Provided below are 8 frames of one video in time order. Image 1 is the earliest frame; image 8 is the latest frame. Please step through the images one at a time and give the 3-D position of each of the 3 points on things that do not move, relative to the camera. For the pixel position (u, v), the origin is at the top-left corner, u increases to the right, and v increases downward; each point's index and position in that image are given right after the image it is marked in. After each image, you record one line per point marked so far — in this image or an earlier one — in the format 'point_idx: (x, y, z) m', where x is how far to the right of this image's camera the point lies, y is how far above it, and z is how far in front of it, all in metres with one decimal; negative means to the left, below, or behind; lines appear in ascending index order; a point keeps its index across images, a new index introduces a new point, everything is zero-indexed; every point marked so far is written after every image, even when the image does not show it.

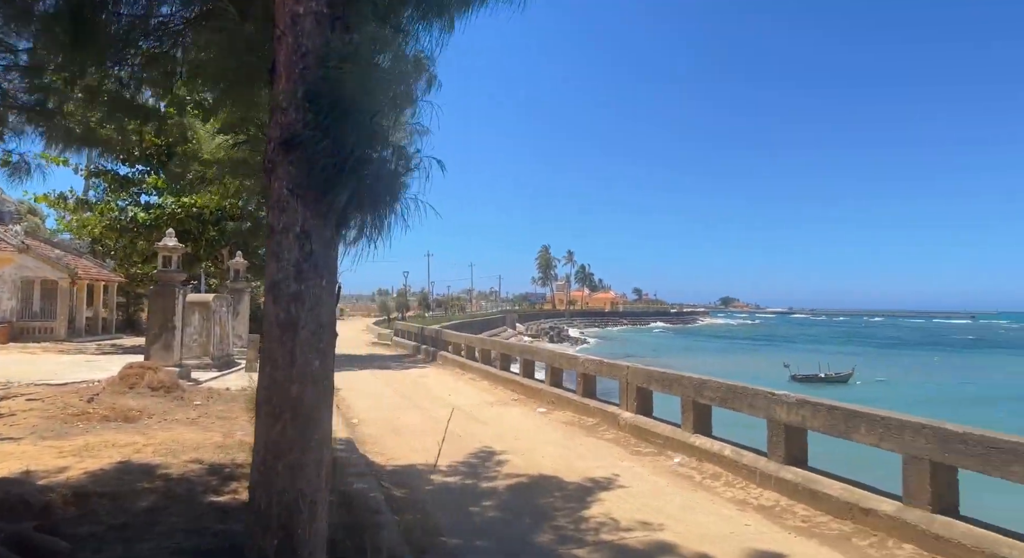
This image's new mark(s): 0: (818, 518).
0: (+2.7, -2.1, +5.7) m
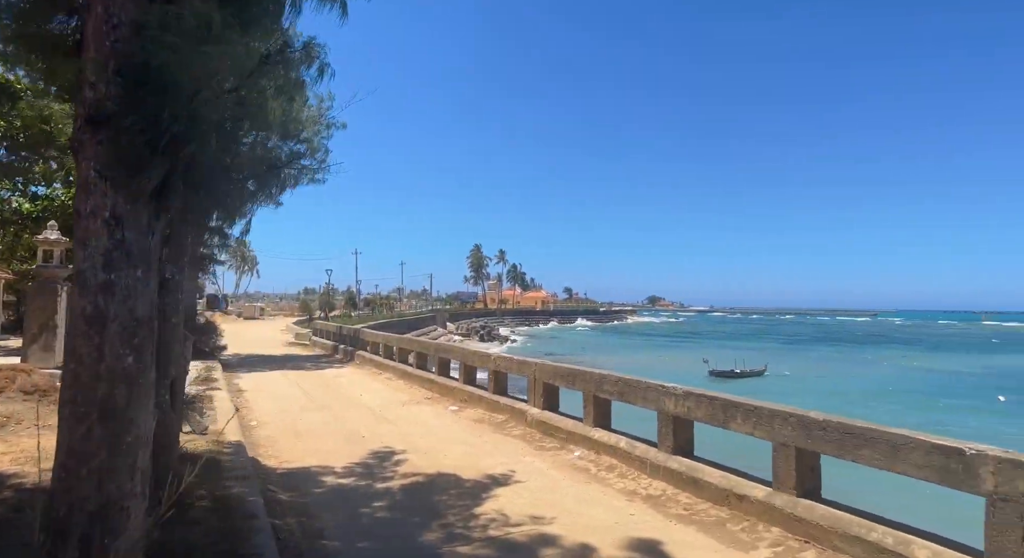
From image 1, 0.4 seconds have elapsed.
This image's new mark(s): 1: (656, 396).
0: (+1.7, -2.1, +5.9) m
1: (+1.7, -1.3, +7.4) m
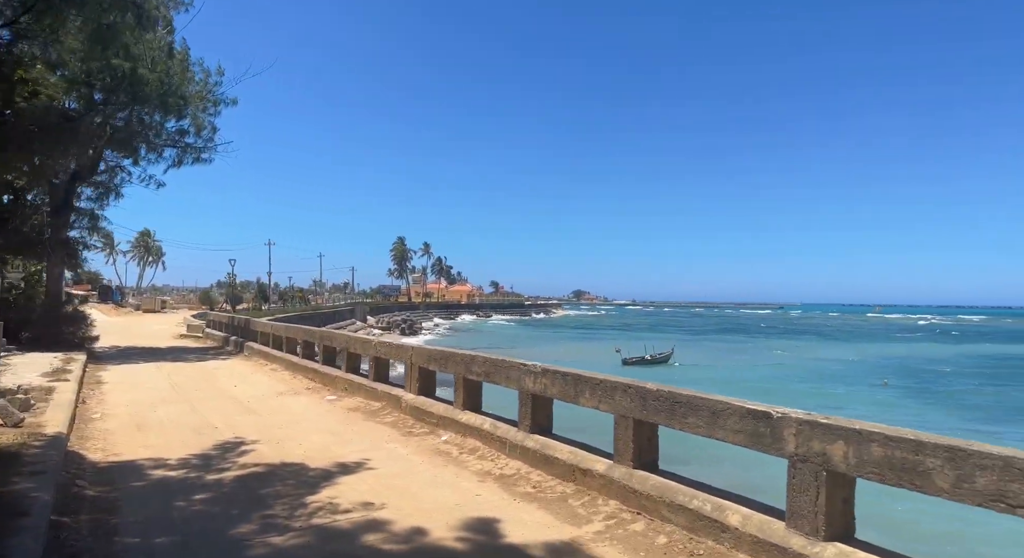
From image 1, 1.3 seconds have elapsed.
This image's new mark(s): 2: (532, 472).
0: (+0.3, -1.8, +5.8) m
1: (+0.1, -1.1, +7.3) m
2: (+0.2, -1.8, +6.2) m
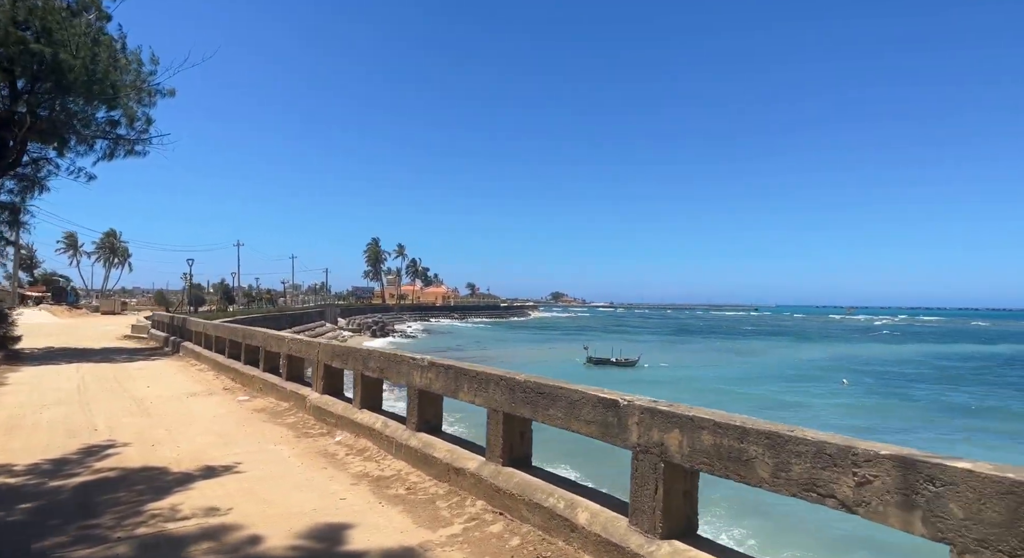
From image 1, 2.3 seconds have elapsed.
0: (-0.8, -1.7, +5.5) m
1: (-1.1, -1.0, +6.9) m
2: (-0.9, -1.7, +5.9) m
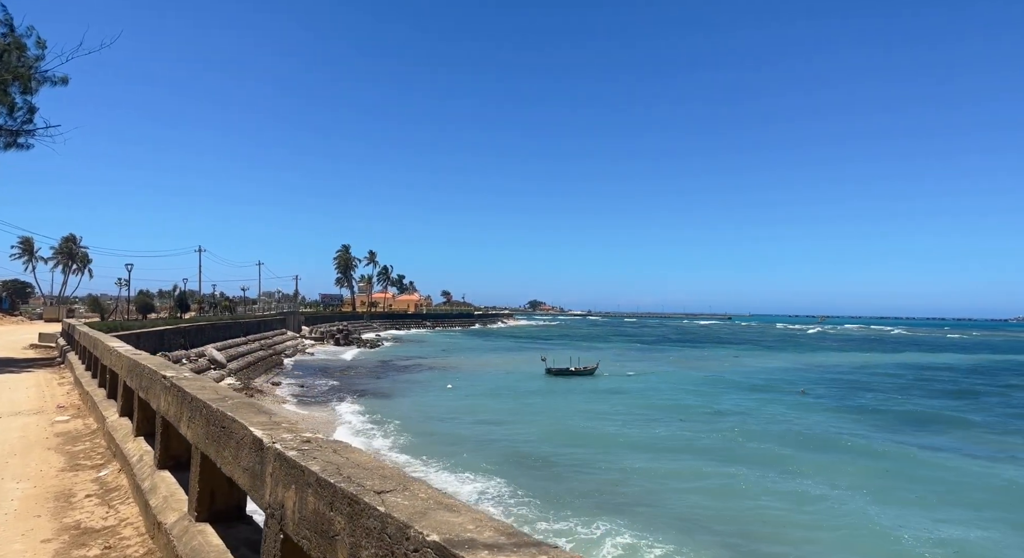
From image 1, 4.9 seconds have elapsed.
0: (-2.6, -1.7, +4.5) m
1: (-3.1, -1.0, +5.9) m
2: (-2.8, -1.8, +4.8) m
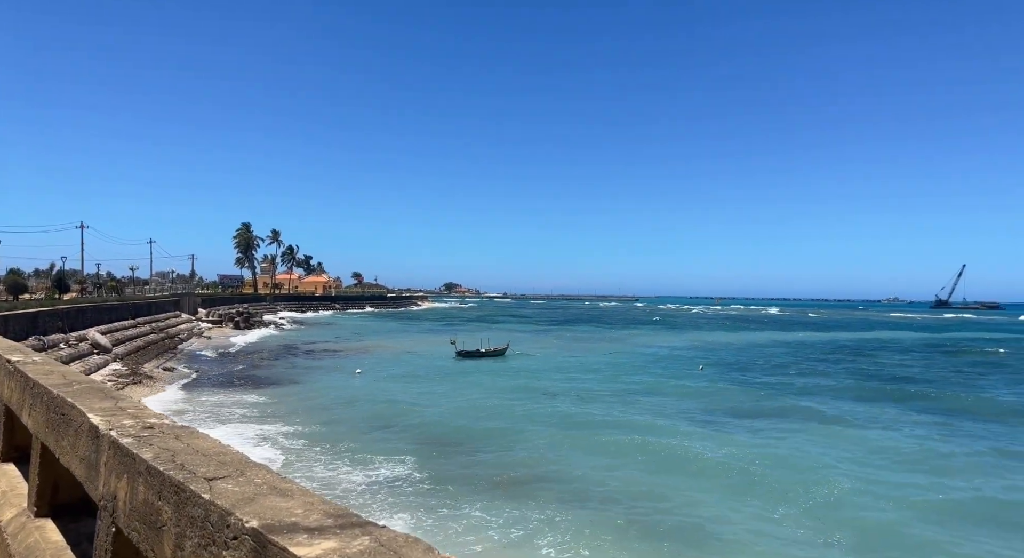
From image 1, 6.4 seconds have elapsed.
0: (-3.4, -1.6, +4.1) m
1: (-4.1, -0.8, +5.3) m
2: (-3.6, -1.6, +4.4) m
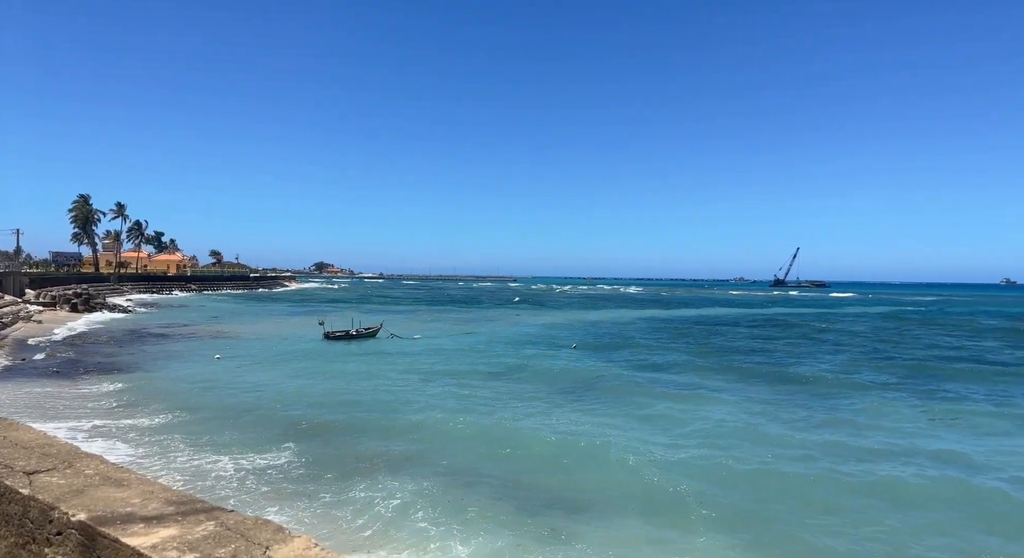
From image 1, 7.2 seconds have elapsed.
0: (-4.2, -1.5, +3.4) m
1: (-5.1, -0.6, +4.5) m
2: (-4.5, -1.4, +3.6) m
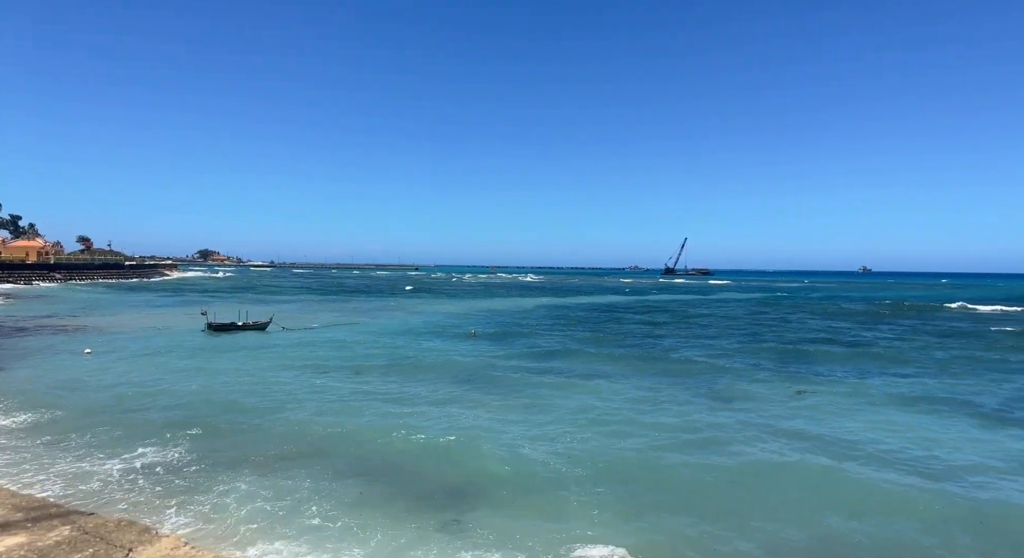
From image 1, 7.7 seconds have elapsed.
0: (-4.7, -1.4, +2.7) m
1: (-5.8, -0.5, +3.6) m
2: (-5.0, -1.4, +2.9) m
